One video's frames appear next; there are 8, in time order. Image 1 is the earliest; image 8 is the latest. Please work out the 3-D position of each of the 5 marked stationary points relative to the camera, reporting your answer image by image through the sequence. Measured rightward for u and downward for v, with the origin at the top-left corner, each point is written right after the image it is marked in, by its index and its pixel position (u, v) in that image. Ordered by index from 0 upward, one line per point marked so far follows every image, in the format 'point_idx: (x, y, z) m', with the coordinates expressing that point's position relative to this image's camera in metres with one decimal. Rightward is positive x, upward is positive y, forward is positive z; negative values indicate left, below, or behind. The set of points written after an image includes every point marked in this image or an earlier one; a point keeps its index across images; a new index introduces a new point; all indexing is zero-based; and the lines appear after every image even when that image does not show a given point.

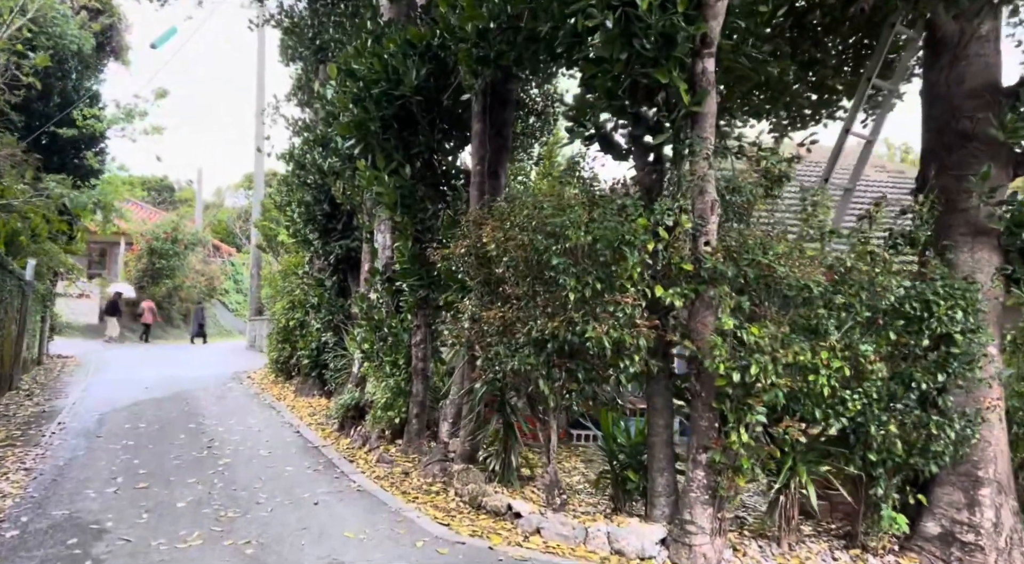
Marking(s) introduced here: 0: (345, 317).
0: (-2.7, -0.6, +12.0) m
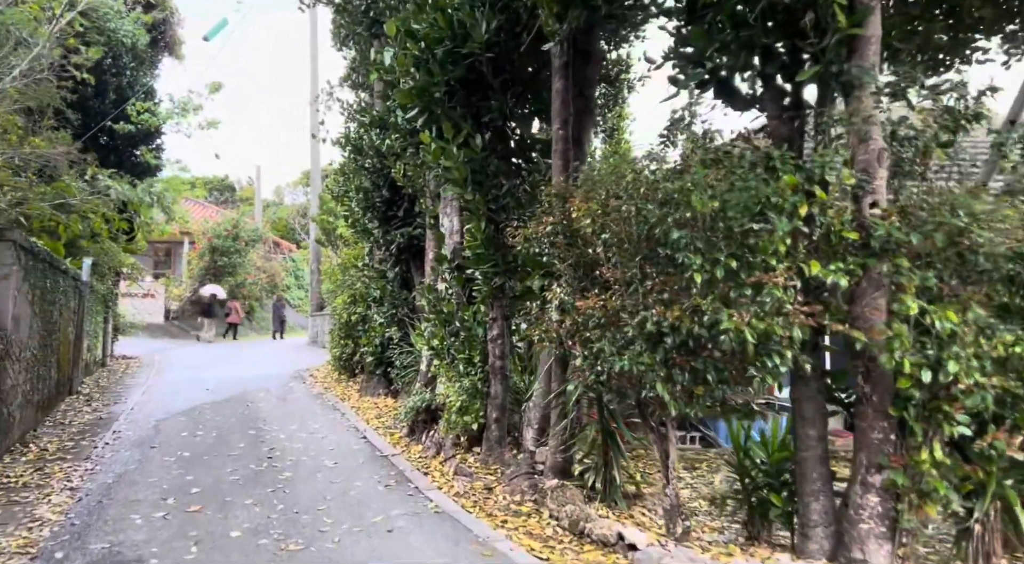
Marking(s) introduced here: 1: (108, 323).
0: (-1.5, -0.4, +11.1) m
1: (-9.6, -1.0, +18.1) m
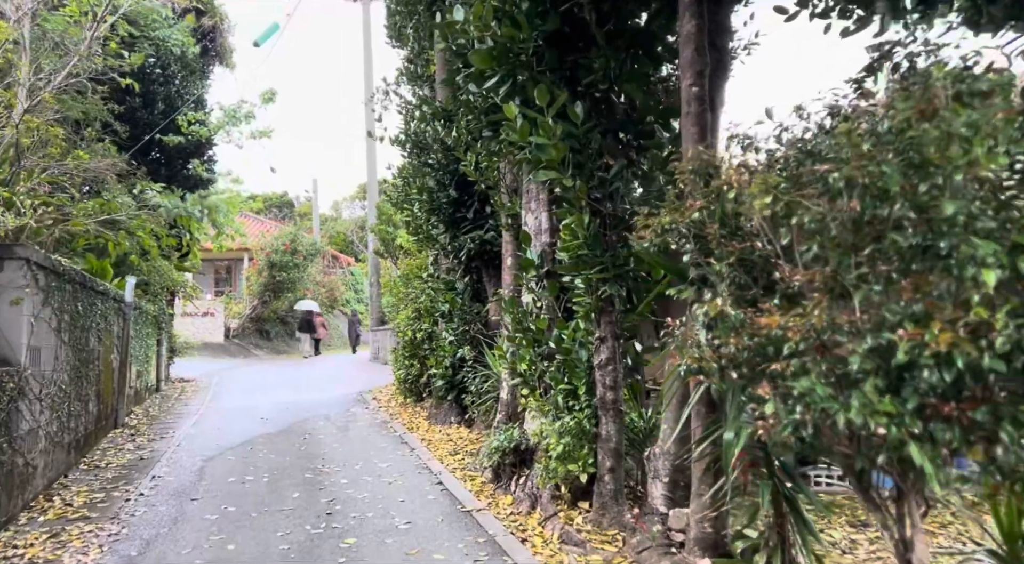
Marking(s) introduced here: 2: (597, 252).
0: (-0.4, -0.6, +9.7) m
1: (-7.9, -1.5, +17.2) m
2: (+0.6, +0.2, +5.3) m
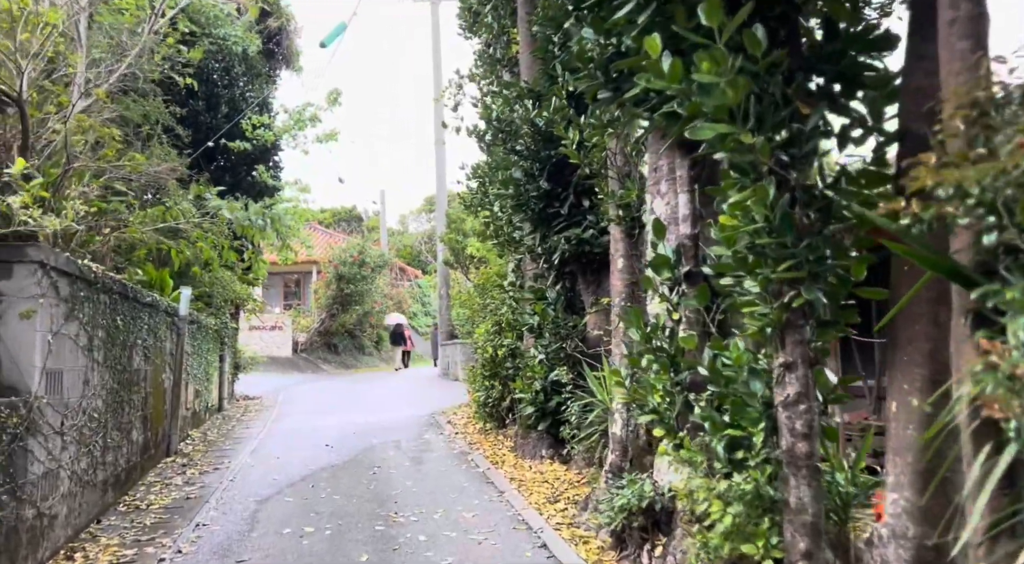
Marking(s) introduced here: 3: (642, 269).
0: (+0.7, -0.7, +8.1) m
1: (-6.1, -1.7, +16.3) m
2: (+1.3, +0.2, +3.7) m
3: (+1.1, +0.1, +6.6) m
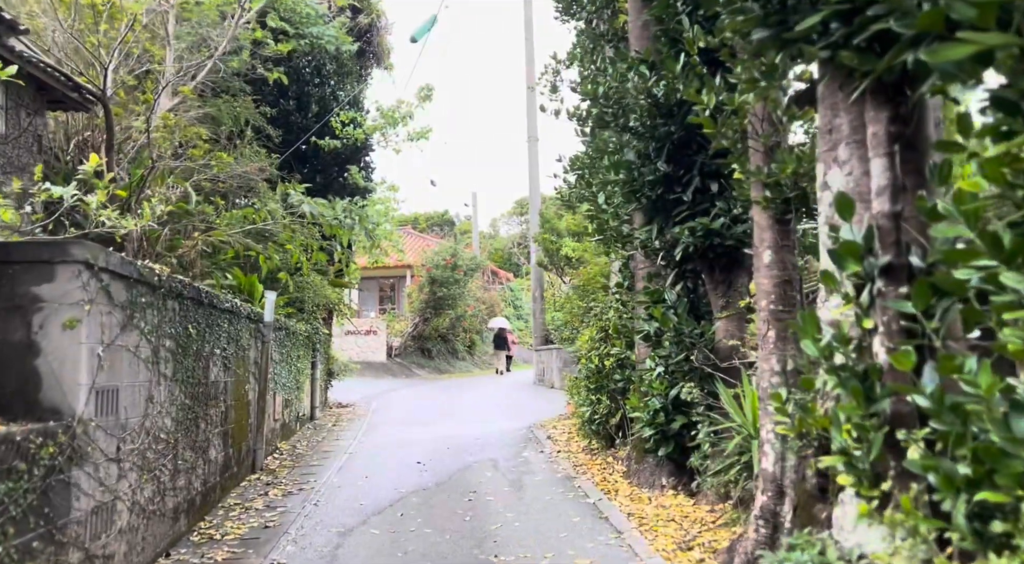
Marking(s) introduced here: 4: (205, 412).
0: (+1.8, -0.7, +6.9) m
1: (-4.0, -1.8, +15.8) m
2: (+1.8, +0.2, +2.4) m
3: (+2.0, +0.1, +5.4) m
4: (-3.0, -1.3, +7.4) m
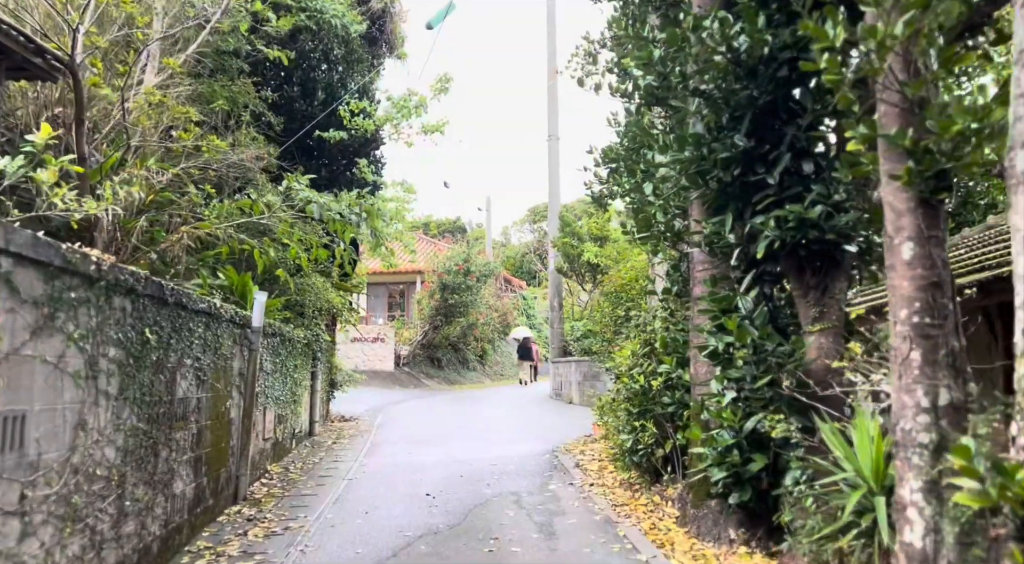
0: (+2.1, -0.7, +5.5) m
1: (-3.7, -1.9, +14.4) m
2: (+2.1, +0.2, +1.0) m
3: (+2.3, +0.1, +3.9) m
4: (-2.7, -1.2, +6.0) m
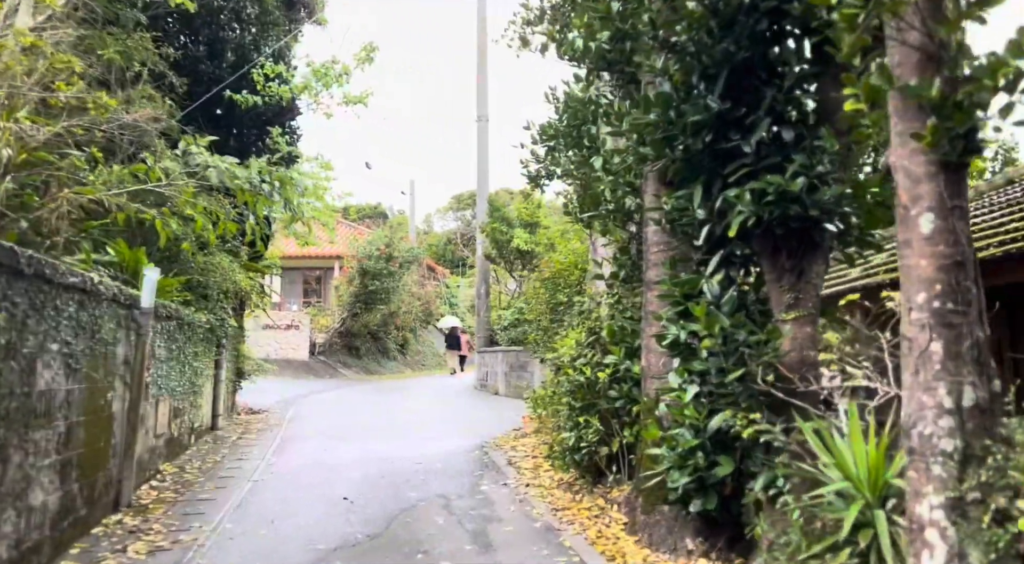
0: (+1.7, -0.6, +4.9) m
1: (-5.0, -1.5, +13.2) m
2: (+2.1, +0.3, +0.4) m
3: (+2.0, +0.2, +3.4) m
4: (-3.2, -1.0, +4.9) m
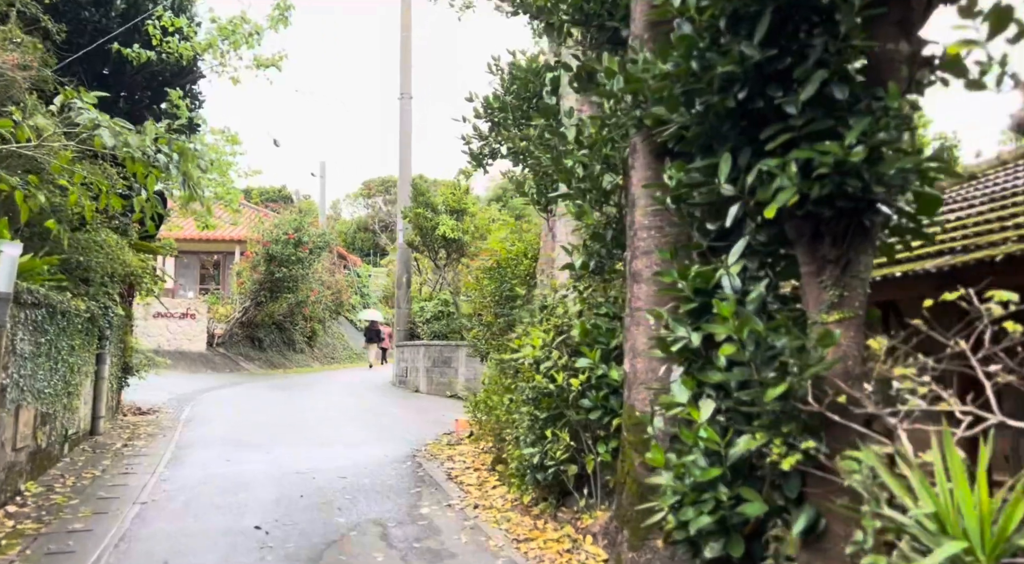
0: (+1.5, -0.6, +4.0) m
1: (-6.1, -1.2, +11.4) m
2: (+2.6, +0.3, -0.4) m
3: (+2.1, +0.2, +2.5) m
4: (-3.3, -0.9, +3.5) m
